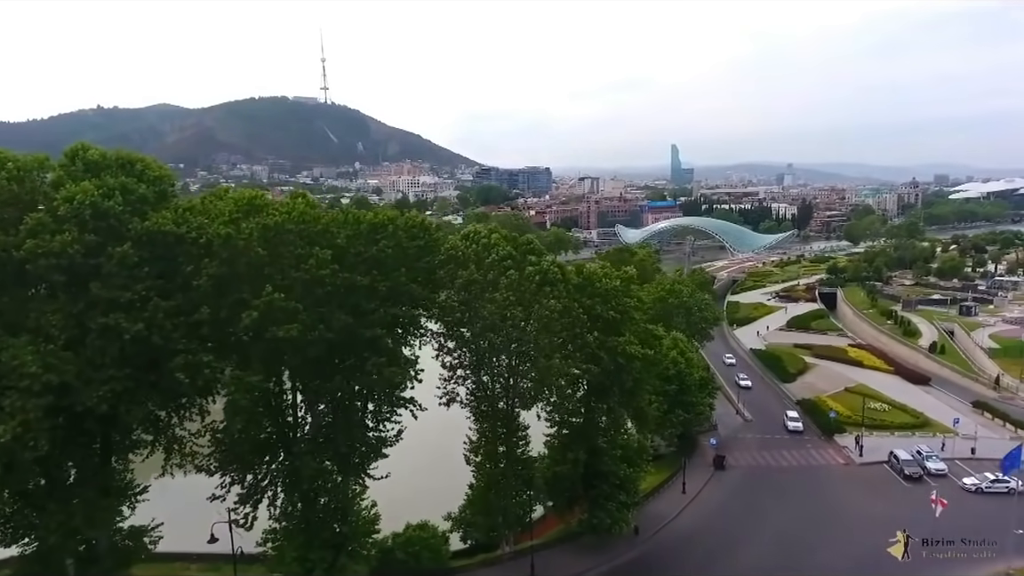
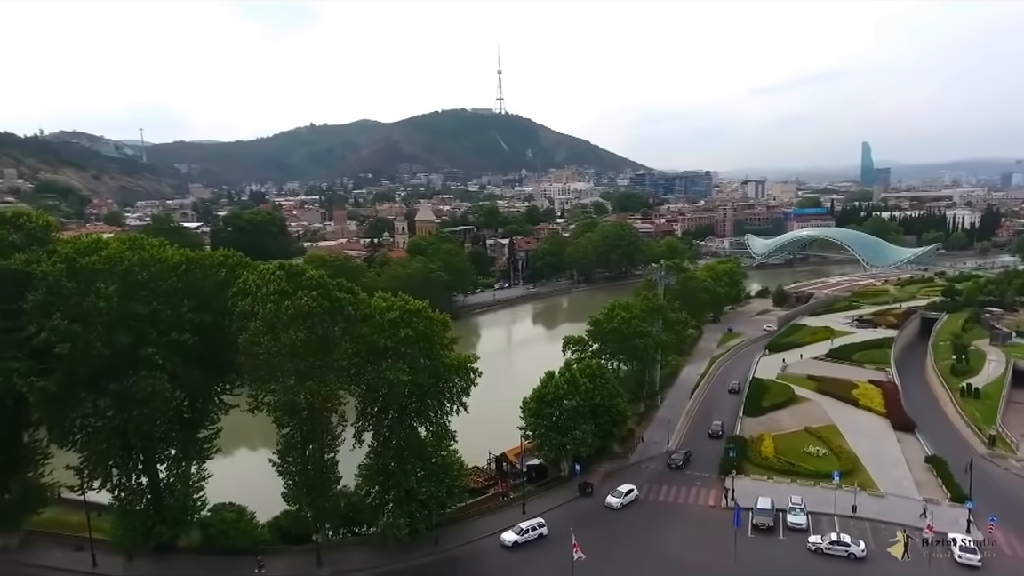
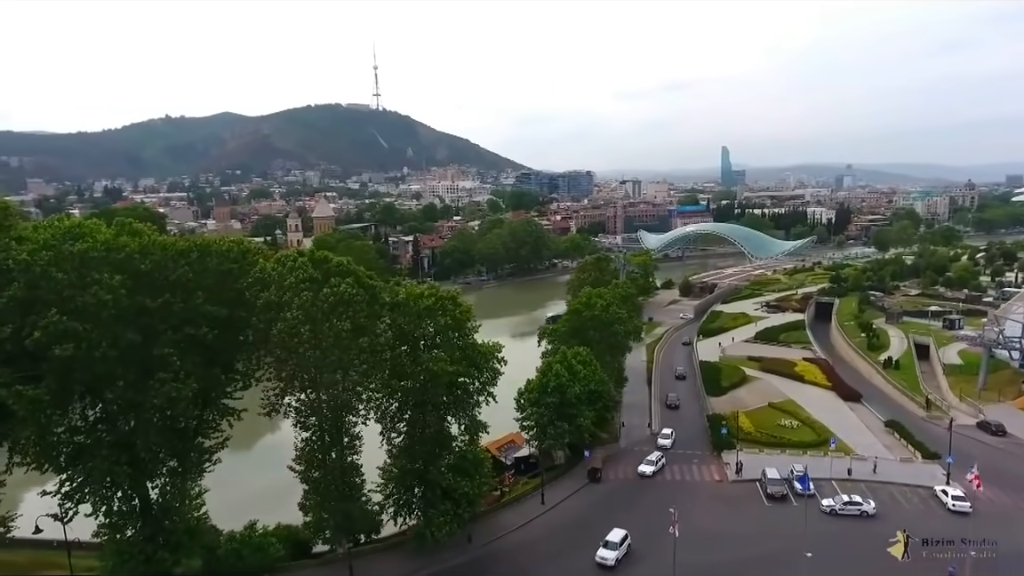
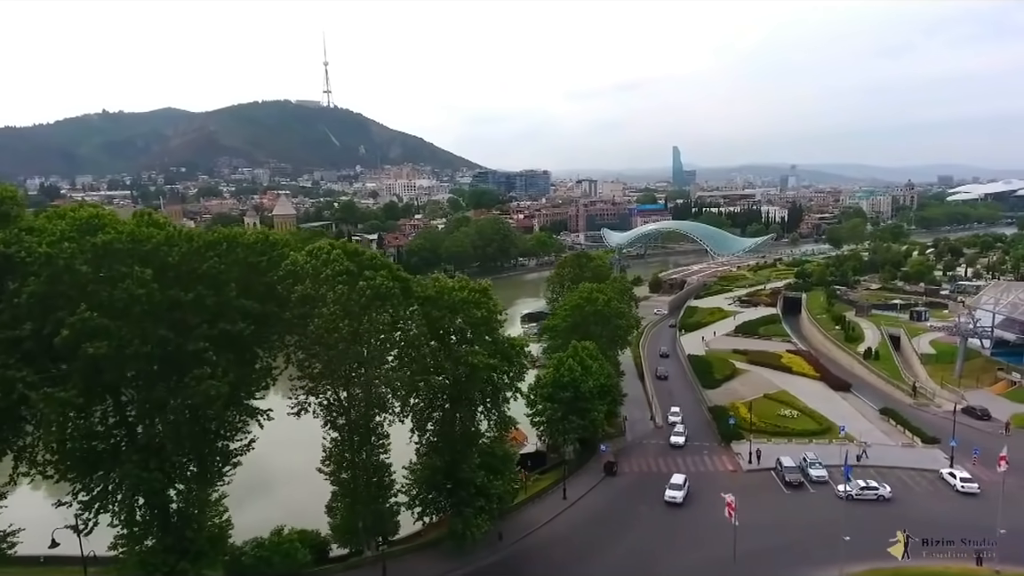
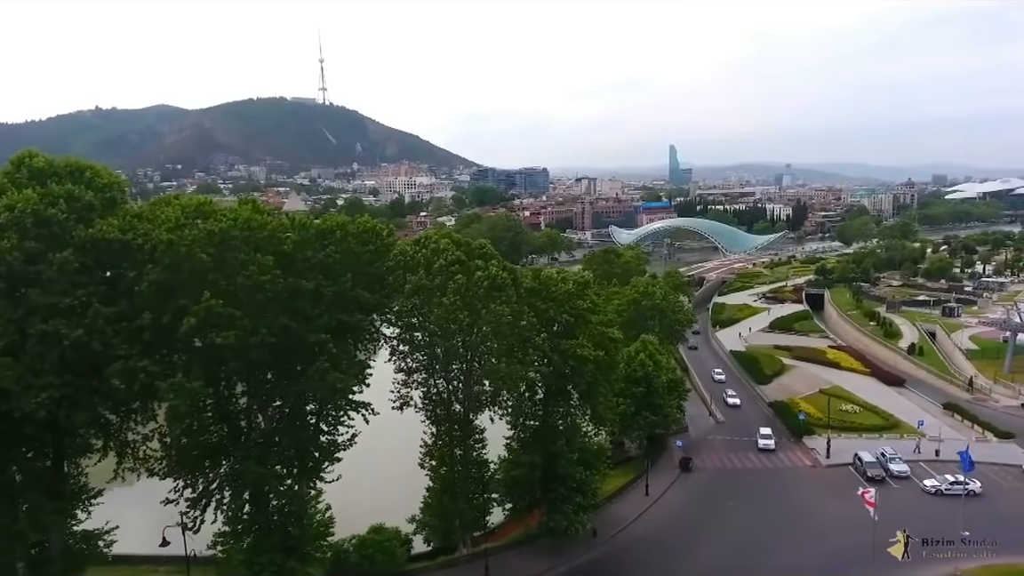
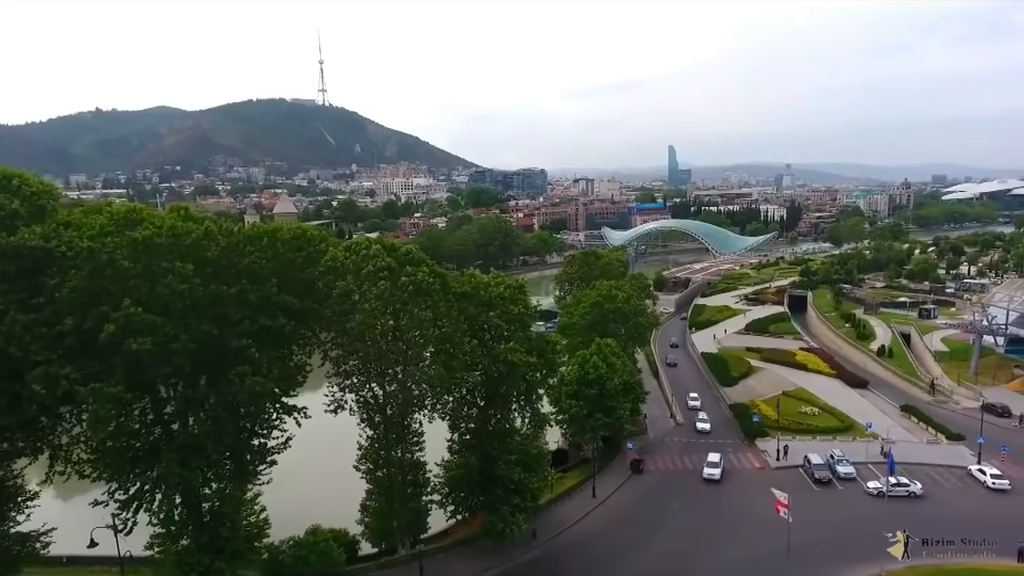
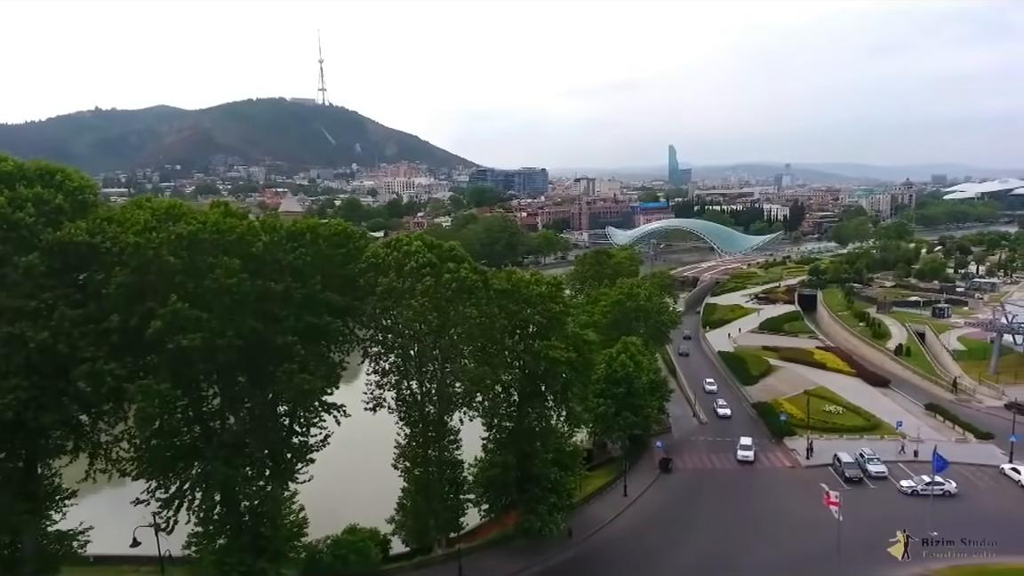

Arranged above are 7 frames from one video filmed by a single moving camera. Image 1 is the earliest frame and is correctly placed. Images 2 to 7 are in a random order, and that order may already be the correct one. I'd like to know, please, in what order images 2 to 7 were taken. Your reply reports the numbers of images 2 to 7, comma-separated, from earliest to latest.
5, 7, 6, 4, 3, 2
